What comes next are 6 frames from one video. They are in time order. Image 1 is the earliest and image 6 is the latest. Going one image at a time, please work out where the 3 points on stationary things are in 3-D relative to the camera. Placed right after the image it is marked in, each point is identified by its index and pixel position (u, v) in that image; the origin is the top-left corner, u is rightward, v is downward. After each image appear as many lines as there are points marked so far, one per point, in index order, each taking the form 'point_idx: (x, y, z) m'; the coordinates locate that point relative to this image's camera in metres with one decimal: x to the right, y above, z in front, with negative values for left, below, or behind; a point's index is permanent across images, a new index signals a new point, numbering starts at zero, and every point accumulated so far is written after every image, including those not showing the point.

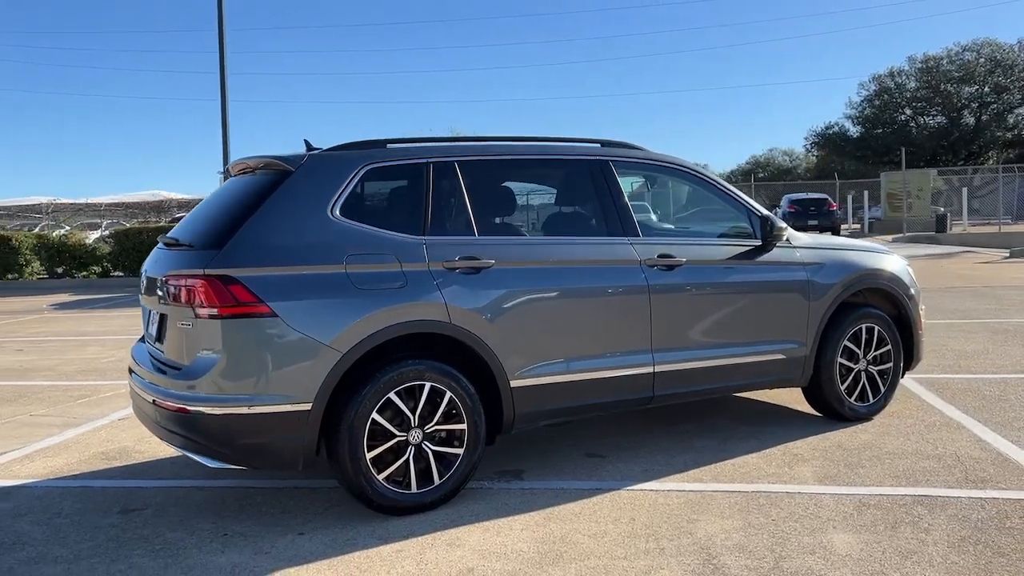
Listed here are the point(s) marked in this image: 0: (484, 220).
0: (-0.2, +0.4, +4.3) m
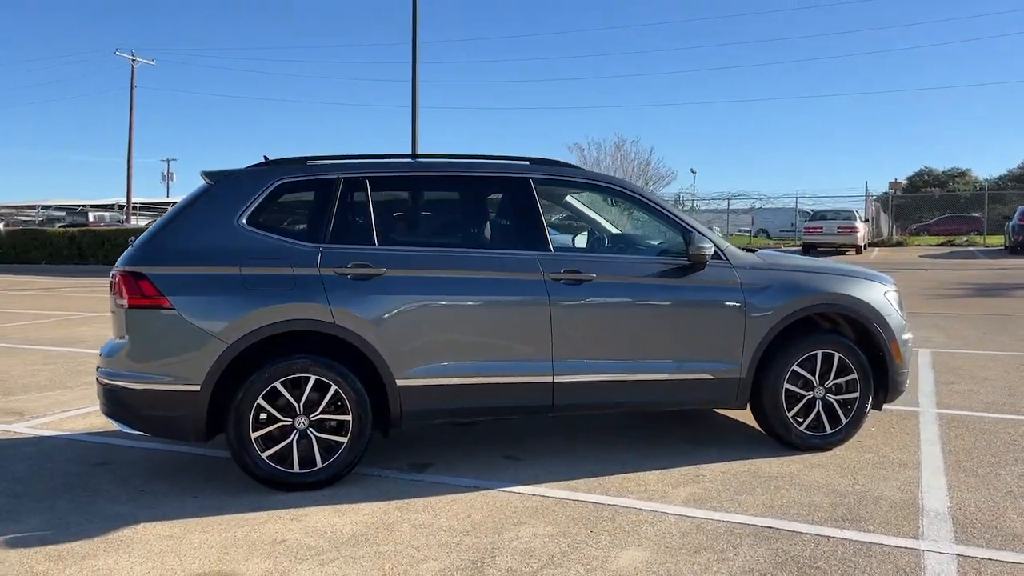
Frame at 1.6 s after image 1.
0: (-0.8, +0.3, +4.7) m
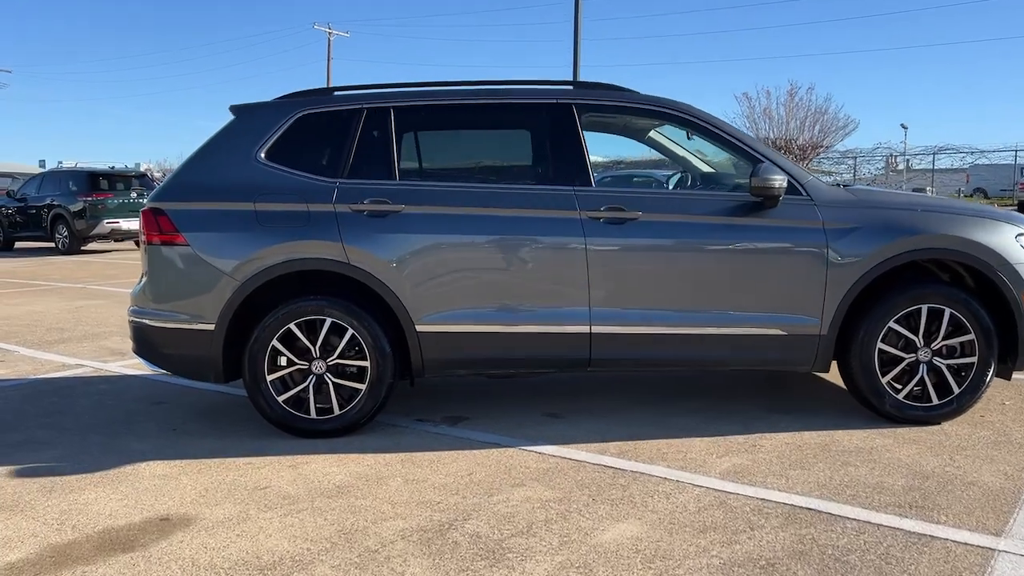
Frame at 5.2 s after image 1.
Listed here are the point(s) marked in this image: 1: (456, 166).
0: (-0.6, +0.7, +4.4) m
1: (-0.3, +0.7, +4.4) m
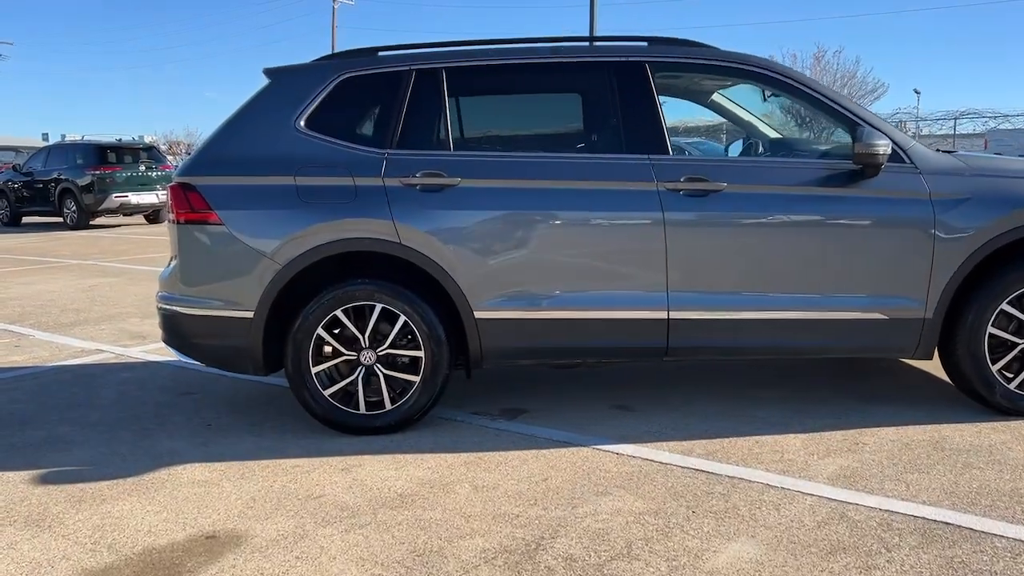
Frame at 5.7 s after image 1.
0: (-0.2, +0.8, +3.9) m
1: (0.0, +0.8, +3.9) m
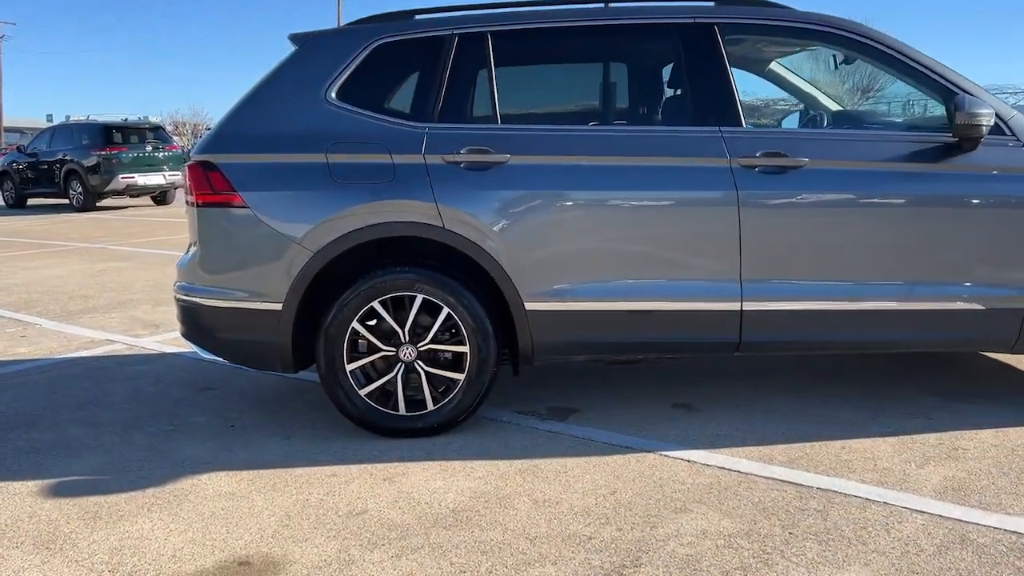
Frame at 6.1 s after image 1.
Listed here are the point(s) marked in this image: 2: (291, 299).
0: (0.0, +0.8, +3.5) m
1: (+0.3, +0.8, +3.5) m
2: (-1.0, 0.0, +3.5) m
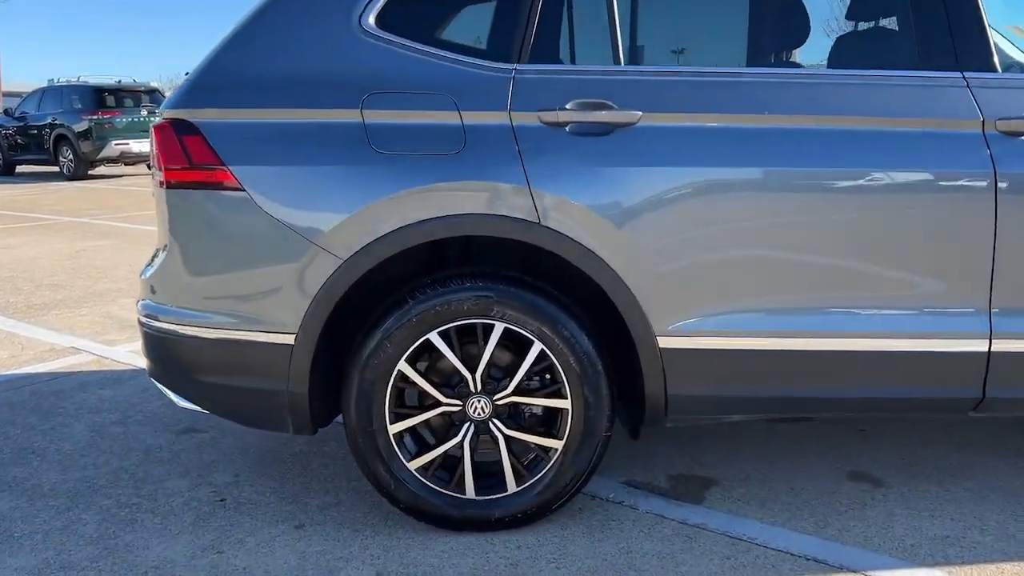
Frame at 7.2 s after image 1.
0: (+0.4, +0.8, +2.4) m
1: (+0.6, +0.7, +2.3) m
2: (-0.6, -0.1, +2.3) m
